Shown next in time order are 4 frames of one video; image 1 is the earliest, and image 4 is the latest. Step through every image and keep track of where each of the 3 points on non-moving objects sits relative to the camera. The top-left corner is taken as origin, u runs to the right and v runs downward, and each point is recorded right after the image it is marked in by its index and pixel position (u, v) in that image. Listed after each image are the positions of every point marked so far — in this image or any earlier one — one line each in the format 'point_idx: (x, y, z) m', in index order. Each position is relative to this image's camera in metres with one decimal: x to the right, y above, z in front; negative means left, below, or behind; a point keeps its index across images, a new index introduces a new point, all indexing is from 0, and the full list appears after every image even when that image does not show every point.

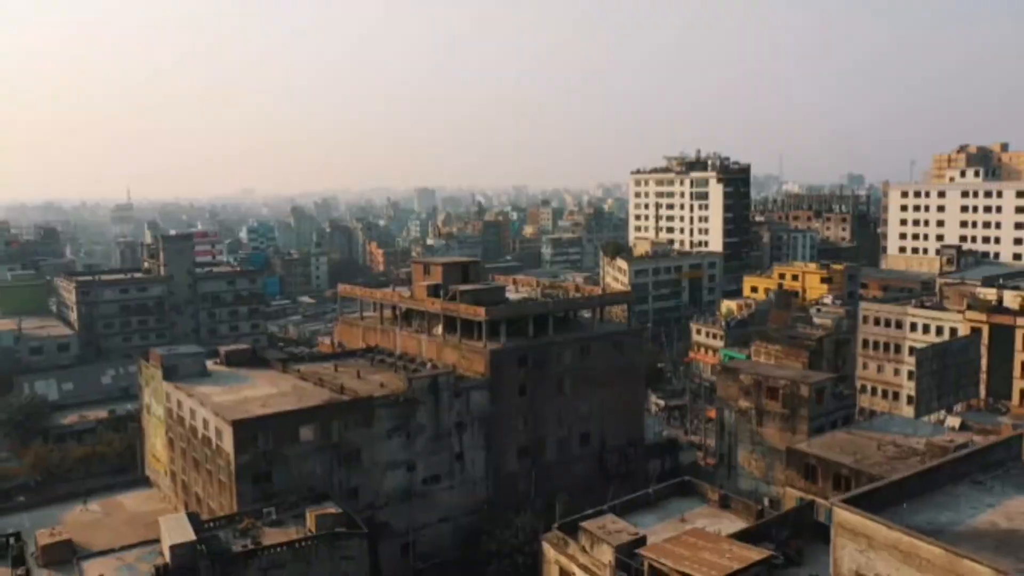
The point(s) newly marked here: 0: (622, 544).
0: (+2.0, -4.6, +15.7) m
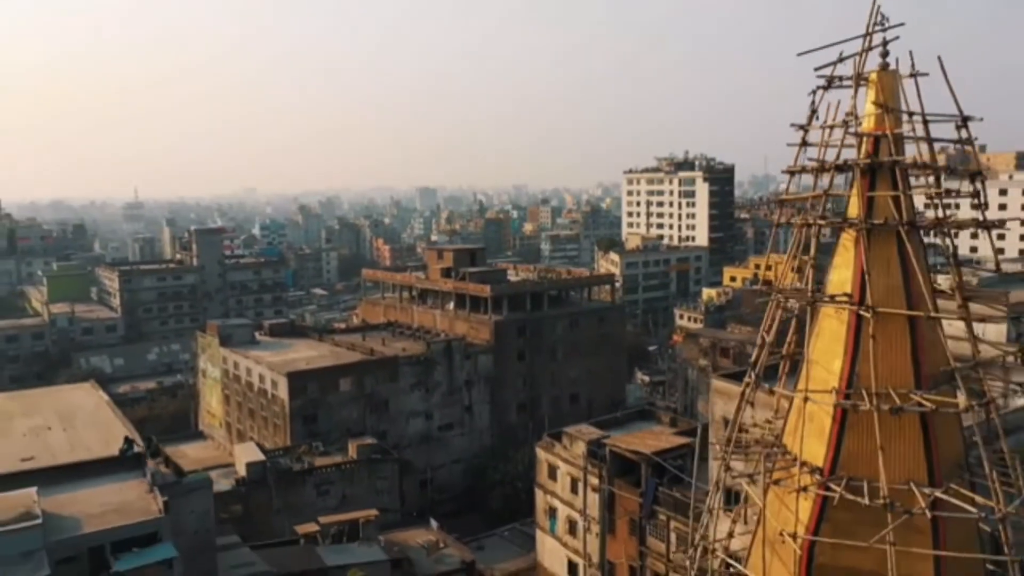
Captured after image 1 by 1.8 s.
0: (+2.0, -3.8, +21.9) m
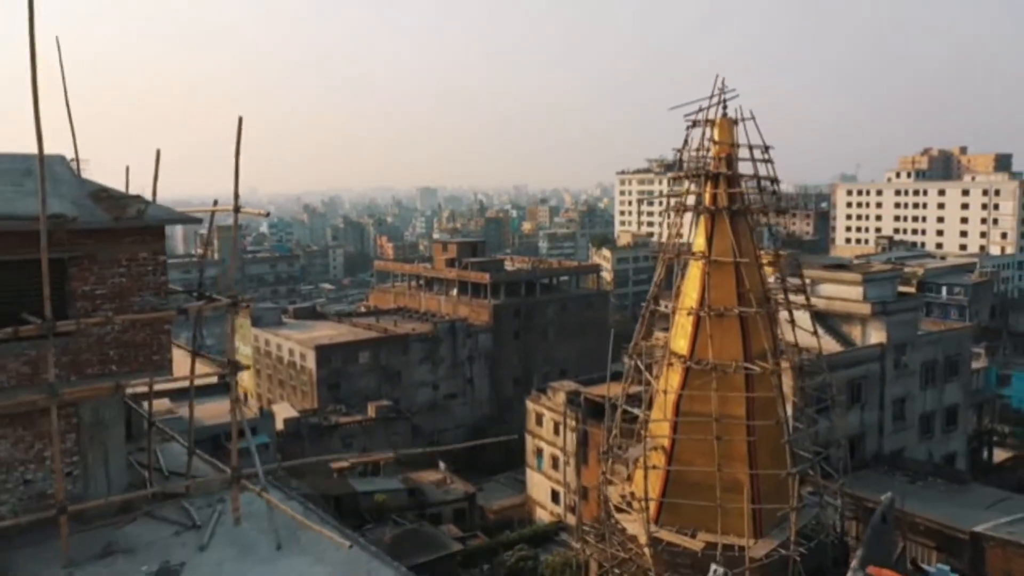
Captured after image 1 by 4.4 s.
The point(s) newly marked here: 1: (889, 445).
0: (+1.8, -3.2, +27.3) m
1: (+8.5, -3.5, +19.5) m
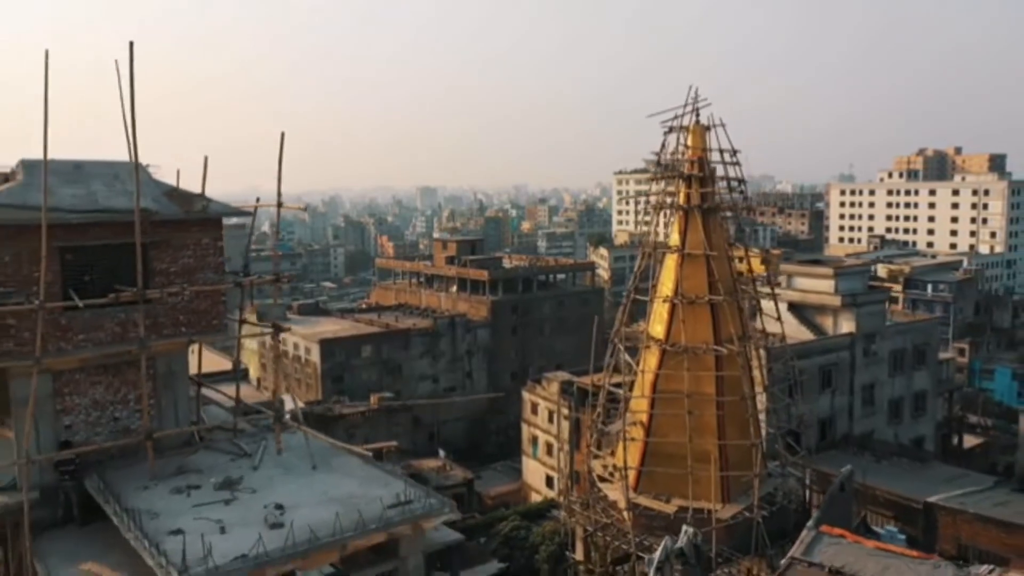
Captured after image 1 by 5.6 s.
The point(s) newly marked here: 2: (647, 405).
0: (+1.7, -3.0, +28.7) m
1: (+8.3, -3.4, +20.9) m
2: (+2.2, -2.0, +14.4) m
